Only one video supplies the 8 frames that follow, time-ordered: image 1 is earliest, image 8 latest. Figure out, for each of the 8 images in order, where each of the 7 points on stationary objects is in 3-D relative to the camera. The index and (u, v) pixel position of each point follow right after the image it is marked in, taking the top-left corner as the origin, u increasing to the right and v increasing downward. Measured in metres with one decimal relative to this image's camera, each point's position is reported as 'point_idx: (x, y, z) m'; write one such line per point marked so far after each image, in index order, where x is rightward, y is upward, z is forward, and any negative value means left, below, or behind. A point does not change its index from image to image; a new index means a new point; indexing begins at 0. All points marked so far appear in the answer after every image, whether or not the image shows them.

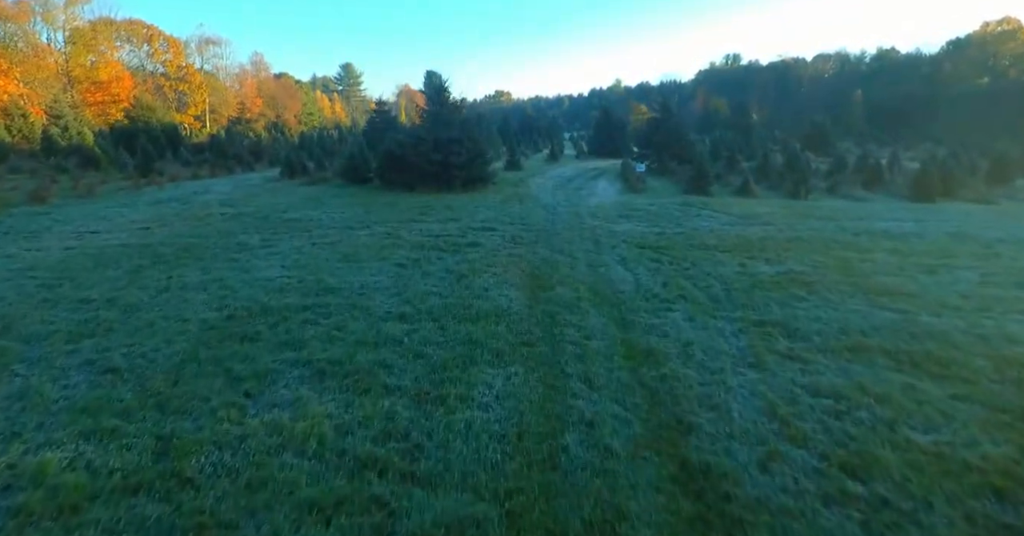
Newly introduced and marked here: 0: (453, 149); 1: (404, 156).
0: (-1.9, +3.8, +15.4) m
1: (-3.5, +3.6, +15.4) m
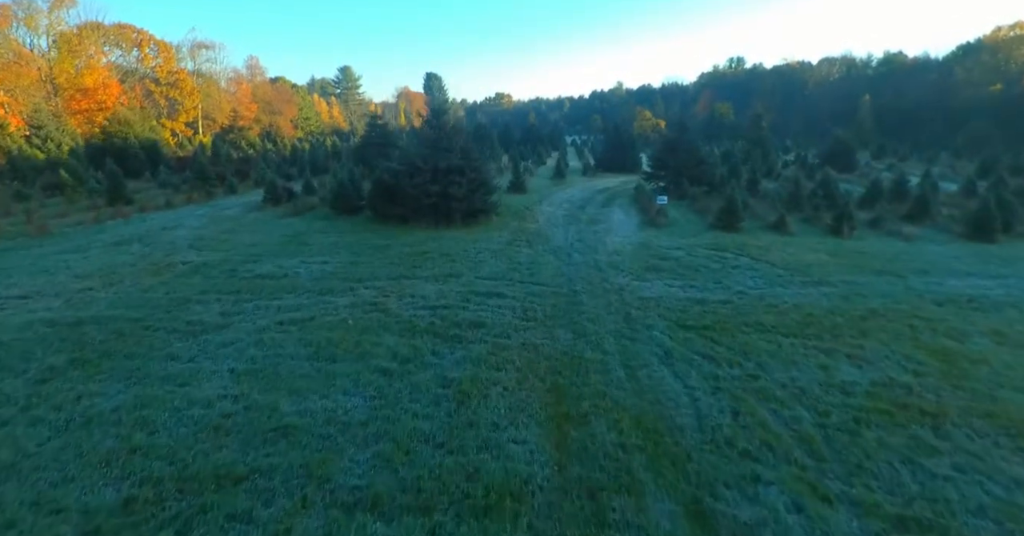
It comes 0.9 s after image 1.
0: (-1.7, +2.6, +13.8) m
1: (-3.3, +2.3, +13.8) m
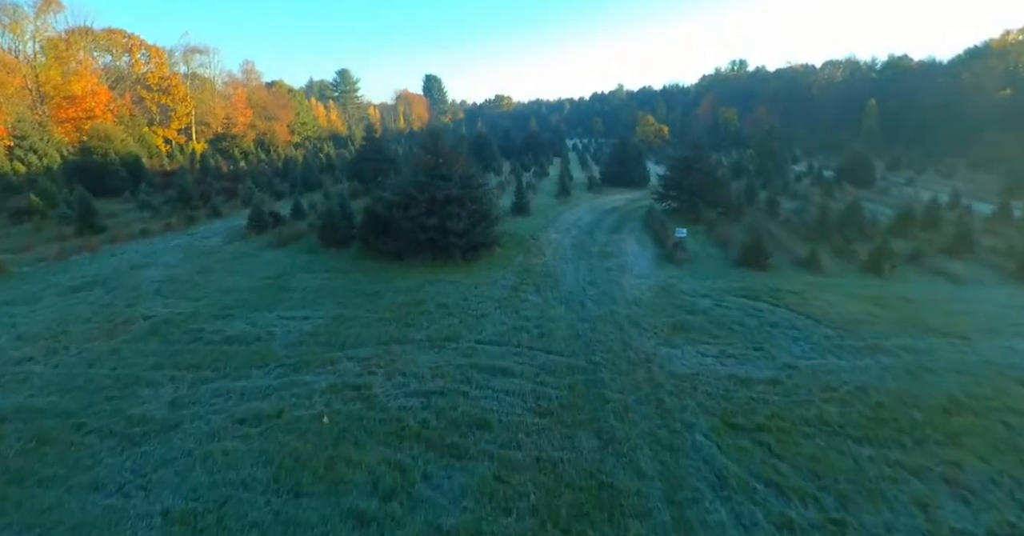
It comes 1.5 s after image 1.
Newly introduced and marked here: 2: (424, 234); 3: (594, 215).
0: (-1.6, +1.5, +12.5) m
1: (-3.2, +1.3, +12.6) m
2: (-2.3, +0.9, +12.2) m
3: (+3.3, +2.2, +19.5) m
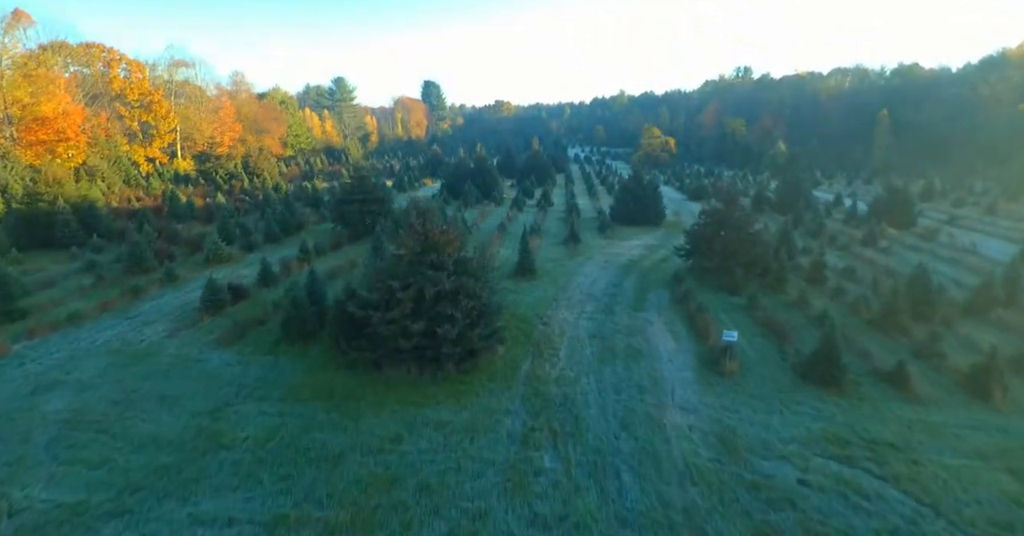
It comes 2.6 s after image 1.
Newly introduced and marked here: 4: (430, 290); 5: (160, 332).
0: (-1.4, -0.9, +9.9) m
1: (-3.0, -1.1, +10.0) m
2: (-2.1, -1.5, +9.7) m
3: (+3.5, -0.2, +16.9) m
4: (-1.7, -0.4, +9.8) m
5: (-8.9, -1.6, +12.2) m
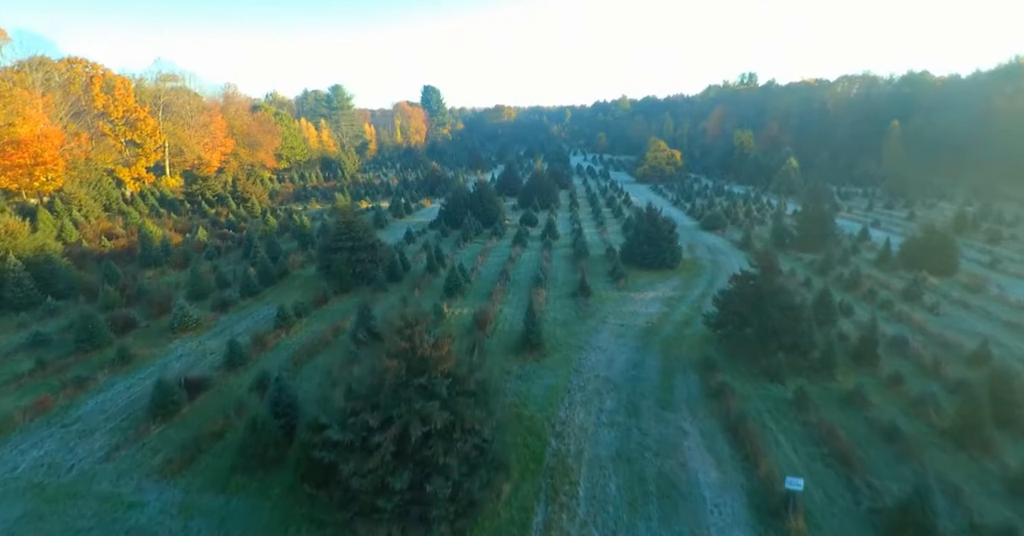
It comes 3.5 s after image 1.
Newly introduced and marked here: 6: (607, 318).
0: (-1.3, -3.1, +7.9) m
1: (-2.9, -3.4, +8.0) m
2: (-2.0, -3.8, +7.6) m
3: (+3.6, -2.5, +14.9) m
4: (-1.5, -2.7, +7.8) m
5: (-8.8, -3.8, +10.1) m
6: (+3.3, -1.8, +17.1) m
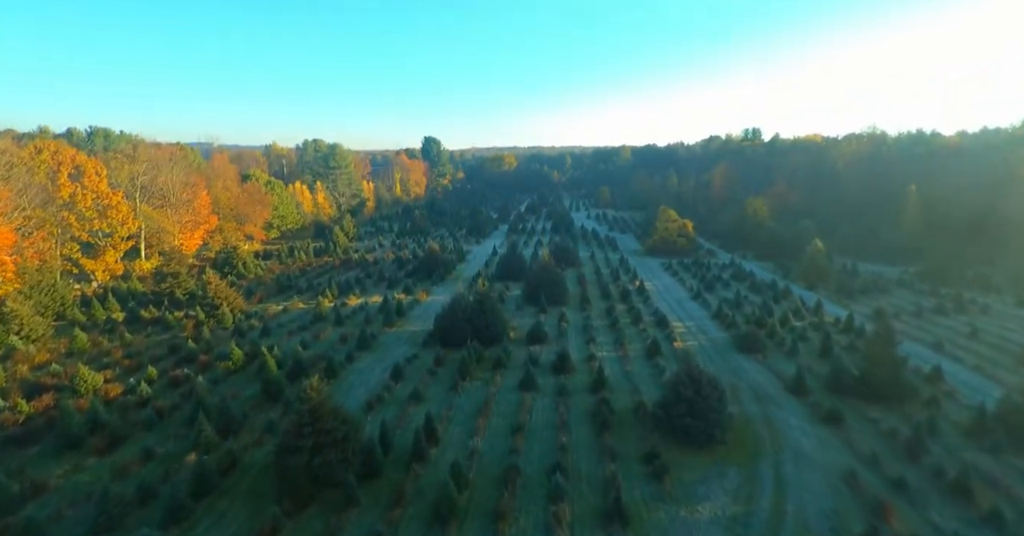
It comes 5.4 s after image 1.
0: (-0.9, -8.8, +3.2) m
1: (-2.5, -9.0, +3.2) m
2: (-1.6, -9.4, +2.8) m
3: (+4.0, -8.6, +10.2) m
4: (-1.2, -8.3, +3.1) m
5: (-8.4, -9.7, +5.3) m
6: (+3.7, -8.1, +12.4) m
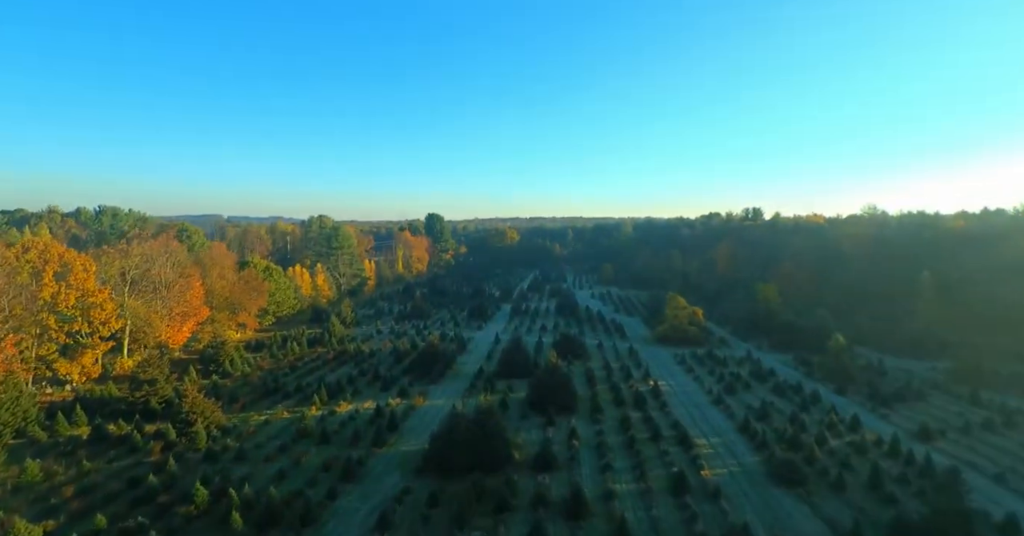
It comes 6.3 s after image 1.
0: (-0.7, -11.4, -0.5) m
1: (-2.3, -11.7, -0.5) m
2: (-1.4, -12.0, -0.9) m
3: (+4.2, -12.3, +6.5) m
4: (-1.0, -11.0, -0.5) m
5: (-8.2, -12.7, +1.6) m
6: (+3.9, -12.1, +8.8) m
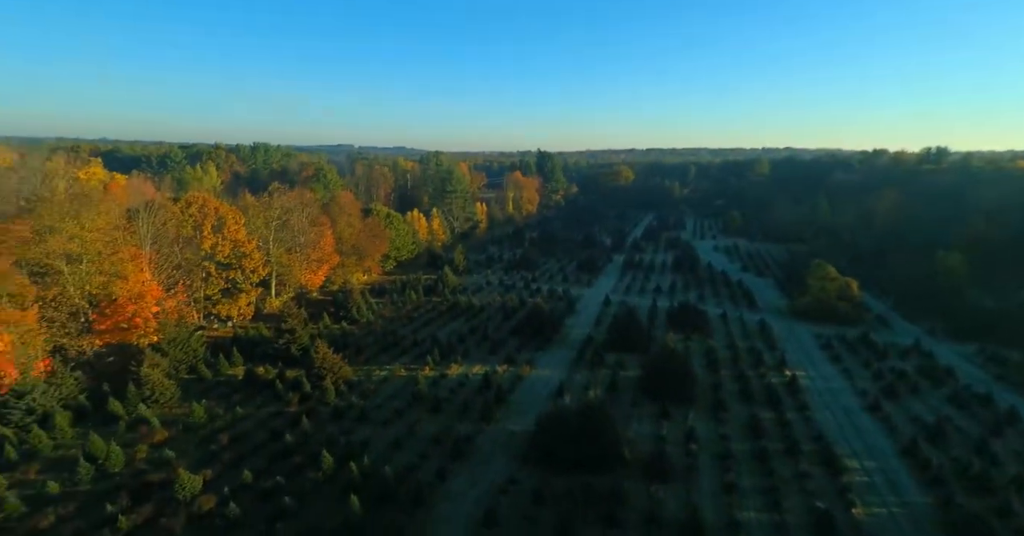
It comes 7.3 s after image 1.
0: (-1.1, -14.3, -1.0) m
1: (-2.6, -14.5, -0.5) m
2: (-1.8, -14.9, -1.1) m
3: (+5.3, -14.5, +4.8) m
4: (-1.3, -13.8, -1.0) m
5: (-7.9, -14.8, +2.8) m
6: (+5.6, -14.0, +7.0) m
